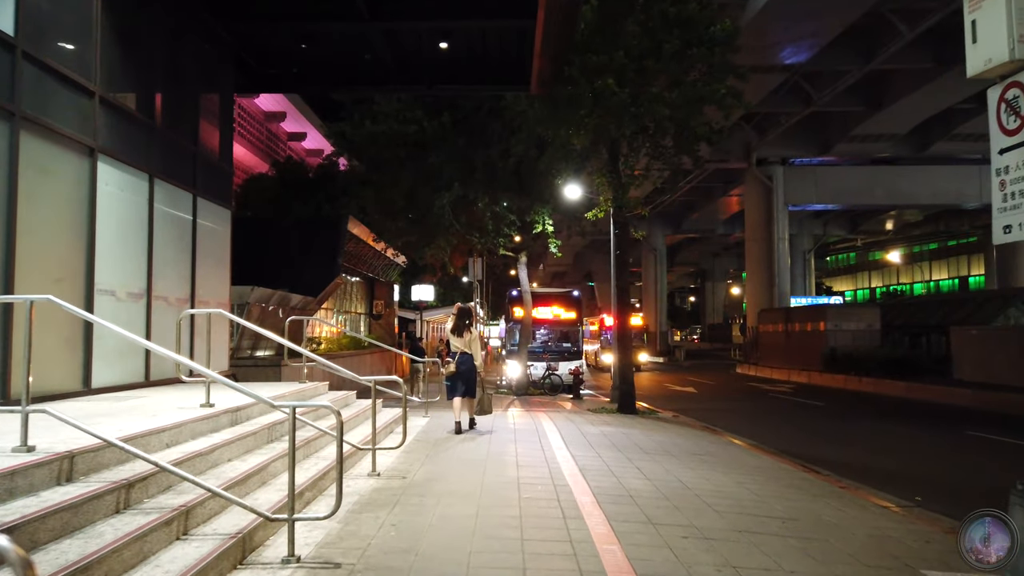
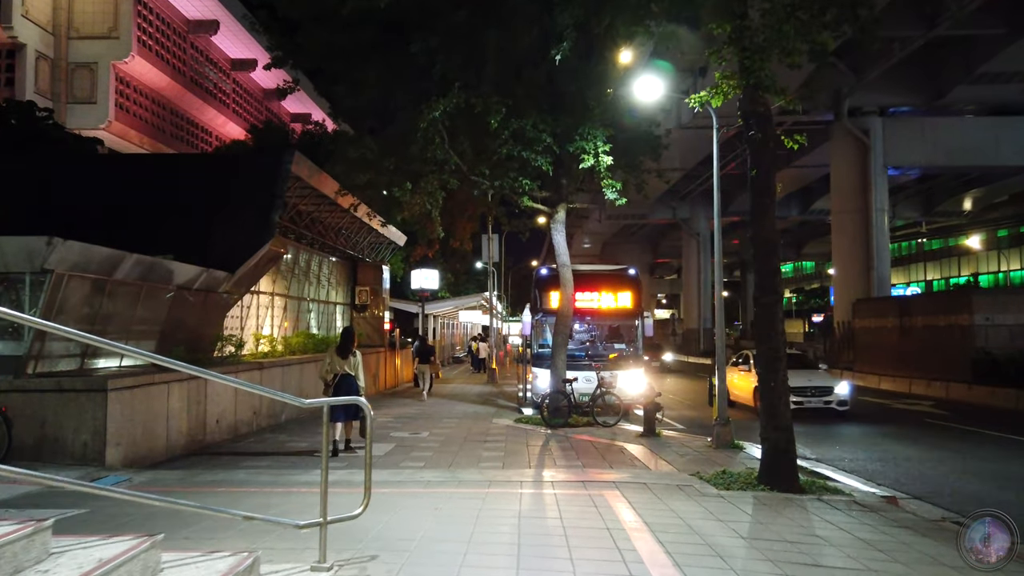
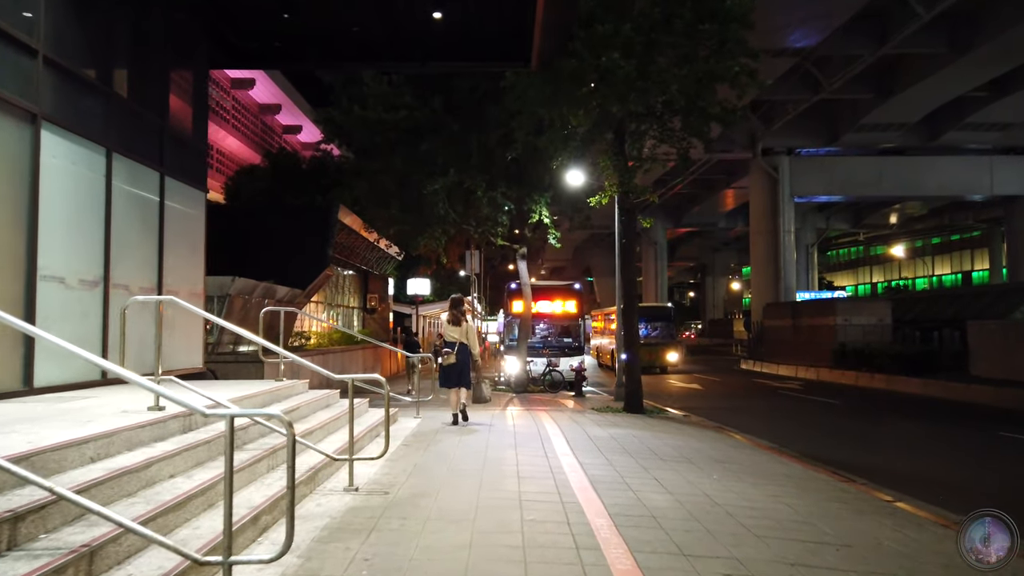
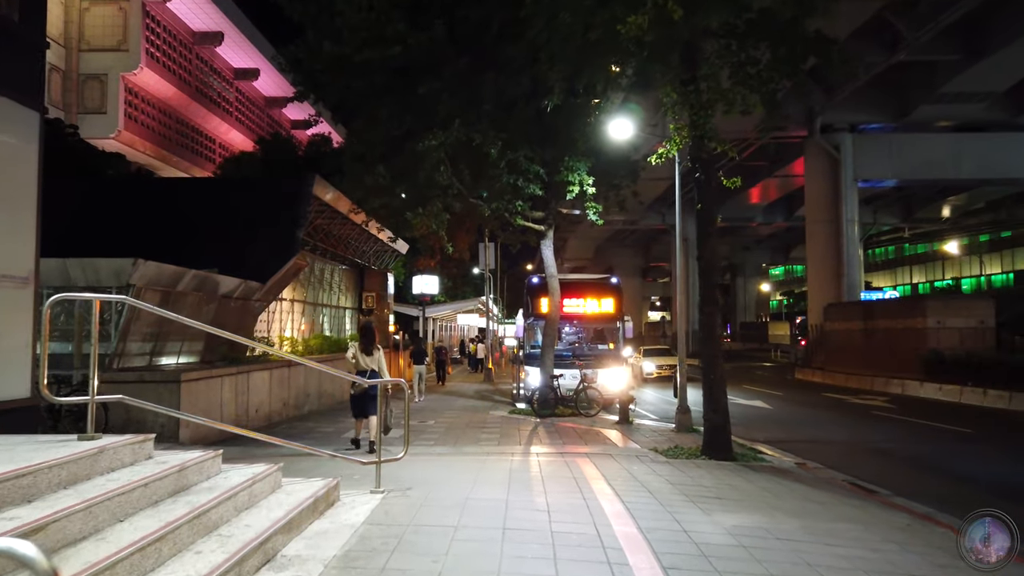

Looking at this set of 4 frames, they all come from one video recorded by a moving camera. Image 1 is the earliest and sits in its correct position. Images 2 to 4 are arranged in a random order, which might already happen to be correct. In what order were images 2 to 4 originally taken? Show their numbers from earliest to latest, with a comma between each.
3, 4, 2
